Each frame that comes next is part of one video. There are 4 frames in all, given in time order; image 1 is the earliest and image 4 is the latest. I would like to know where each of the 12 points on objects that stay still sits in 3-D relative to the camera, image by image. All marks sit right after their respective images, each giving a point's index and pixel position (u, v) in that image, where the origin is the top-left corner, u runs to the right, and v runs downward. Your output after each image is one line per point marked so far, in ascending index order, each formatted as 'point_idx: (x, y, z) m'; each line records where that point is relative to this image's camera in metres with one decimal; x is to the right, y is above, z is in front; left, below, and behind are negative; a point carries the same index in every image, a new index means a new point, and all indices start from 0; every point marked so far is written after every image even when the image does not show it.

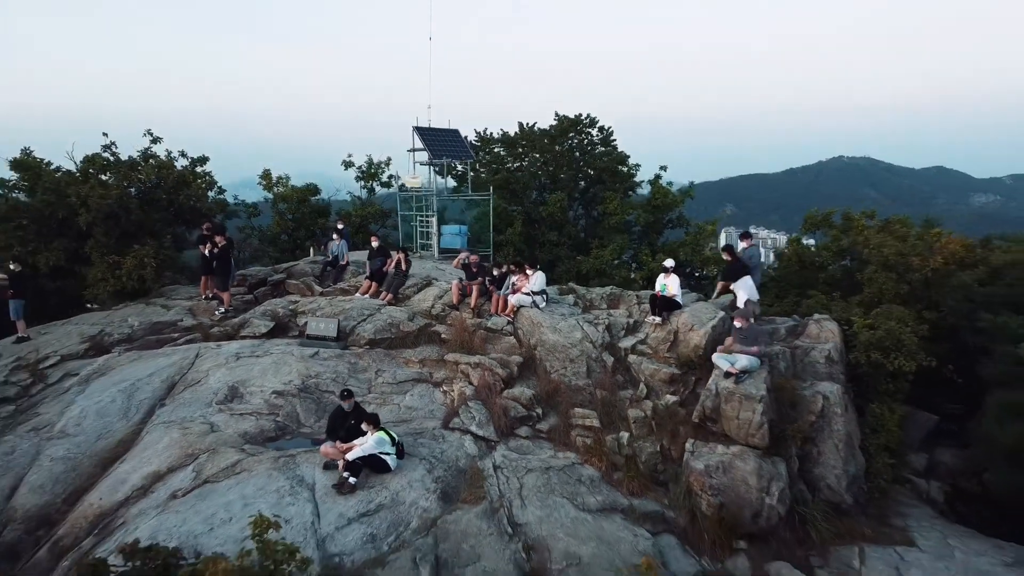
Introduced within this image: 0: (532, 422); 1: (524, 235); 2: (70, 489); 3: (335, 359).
0: (+0.1, -0.5, +3.0) m
1: (+0.1, +0.4, +6.0) m
2: (-1.4, -0.7, +2.6) m
3: (-0.7, -0.3, +3.3) m
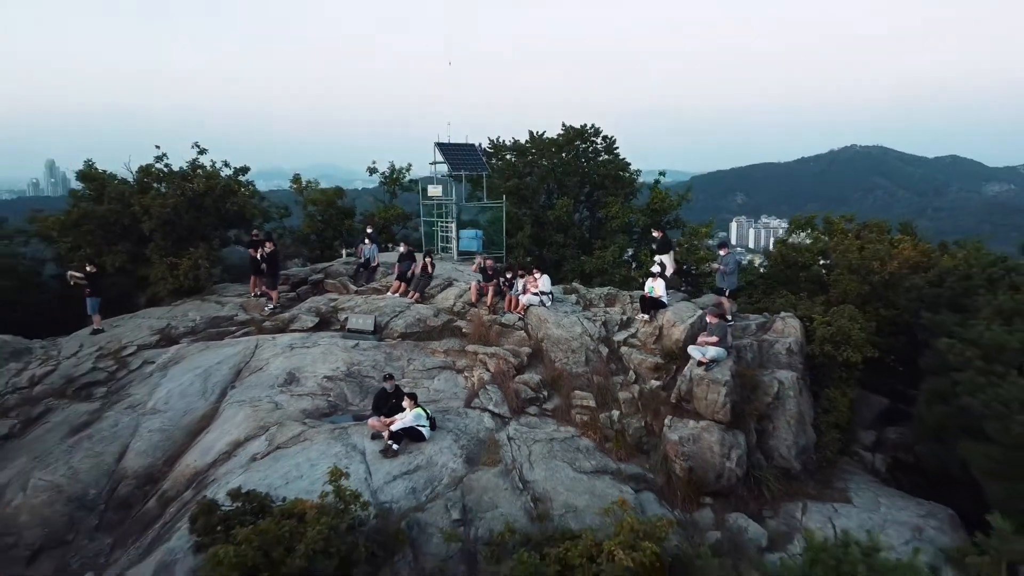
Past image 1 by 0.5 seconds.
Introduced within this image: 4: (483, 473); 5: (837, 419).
0: (+0.1, -0.5, +3.5) m
1: (+0.2, +0.4, +6.5) m
2: (-1.4, -0.7, +3.2) m
3: (-0.7, -0.3, +3.9) m
4: (-0.1, -0.7, +2.9) m
5: (+1.5, -0.6, +3.6) m
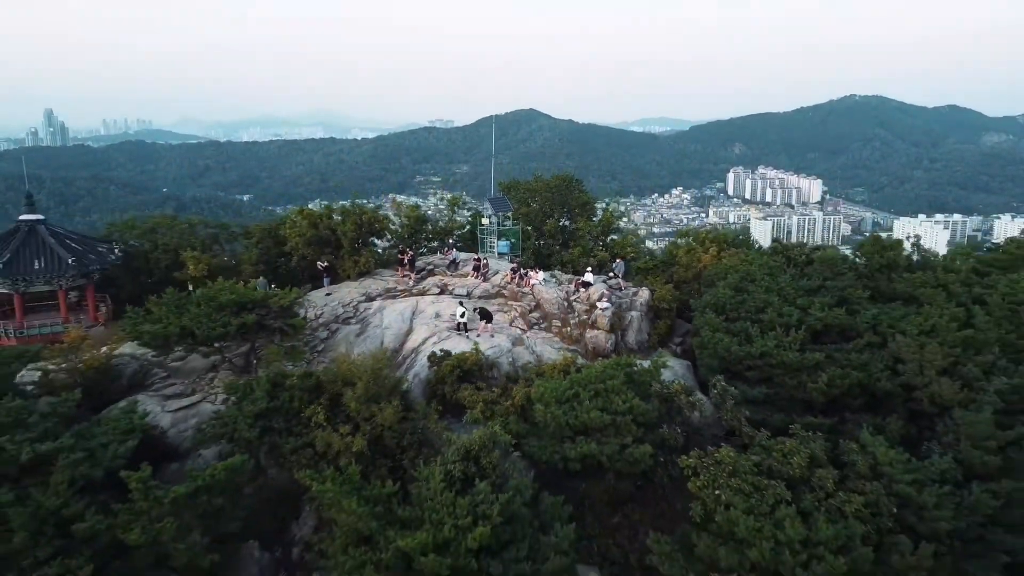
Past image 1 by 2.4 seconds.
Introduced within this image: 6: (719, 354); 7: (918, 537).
0: (+0.3, -0.4, +8.7) m
1: (+0.3, +0.7, +11.6) m
2: (-1.2, -0.6, +8.3) m
3: (-0.5, -0.2, +9.0) m
4: (+0.1, -0.6, +8.0) m
5: (+1.7, -0.5, +8.7) m
6: (+2.0, -0.6, +7.6) m
7: (+2.9, -1.8, +5.7) m
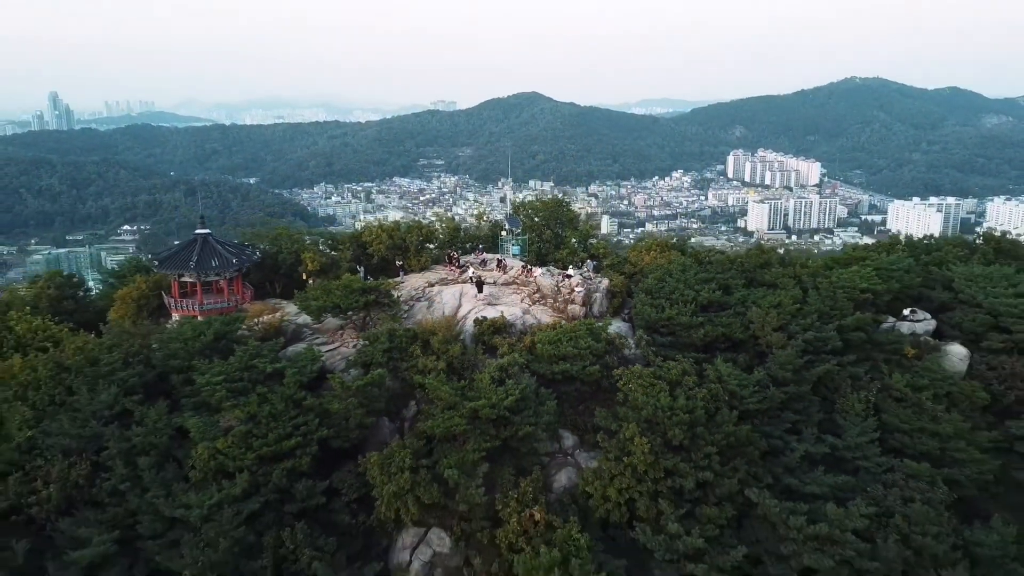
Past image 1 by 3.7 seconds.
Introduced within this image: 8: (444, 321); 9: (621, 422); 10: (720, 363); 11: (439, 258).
0: (+0.5, -0.2, +13.9) m
1: (+0.5, +1.0, +16.8) m
2: (-1.0, -0.4, +13.5) m
3: (-0.3, 0.0, +14.2) m
4: (+0.3, -0.5, +13.3) m
5: (+1.8, -0.3, +13.9) m
6: (+2.2, -0.5, +12.9) m
7: (+3.1, -1.7, +10.9) m
8: (-1.1, -0.6, +12.5) m
9: (+1.5, -1.8, +10.7) m
10: (+3.1, -1.1, +11.7) m
11: (-1.6, +0.6, +16.2) m
